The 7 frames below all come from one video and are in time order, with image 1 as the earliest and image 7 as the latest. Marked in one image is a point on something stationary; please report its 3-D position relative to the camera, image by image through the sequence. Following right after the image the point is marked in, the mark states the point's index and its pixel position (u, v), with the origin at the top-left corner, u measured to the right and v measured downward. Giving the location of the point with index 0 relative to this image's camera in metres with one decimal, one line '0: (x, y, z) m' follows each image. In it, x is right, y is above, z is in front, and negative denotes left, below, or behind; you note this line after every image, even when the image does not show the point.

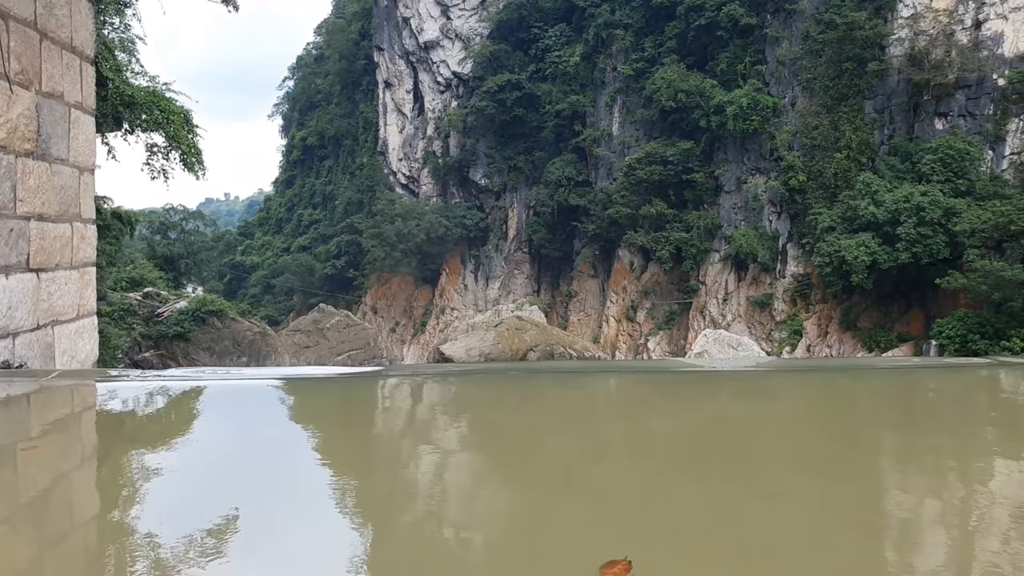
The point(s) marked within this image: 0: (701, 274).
0: (+4.8, +0.4, +19.0) m
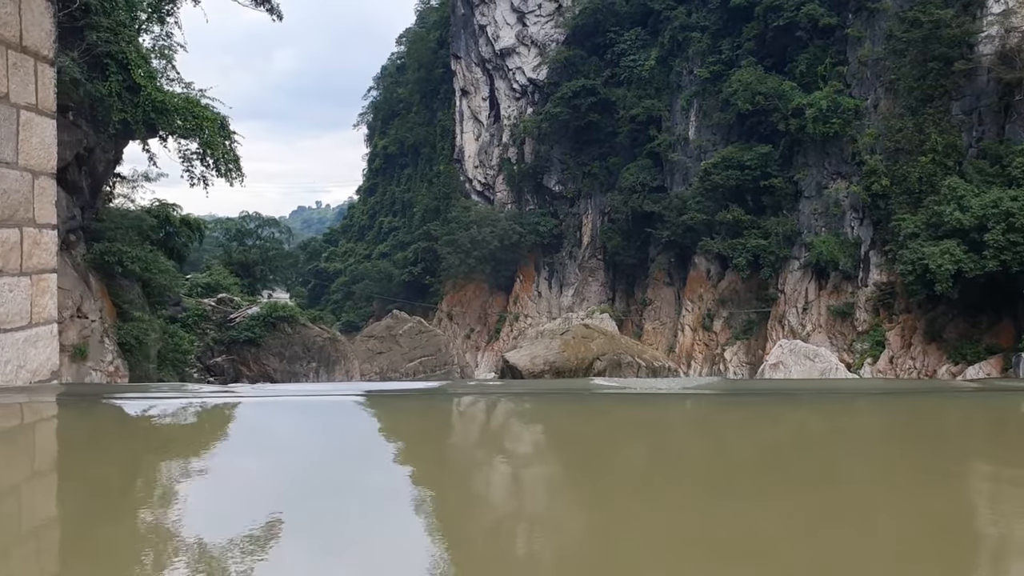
0: (+6.6, +0.1, +18.3) m
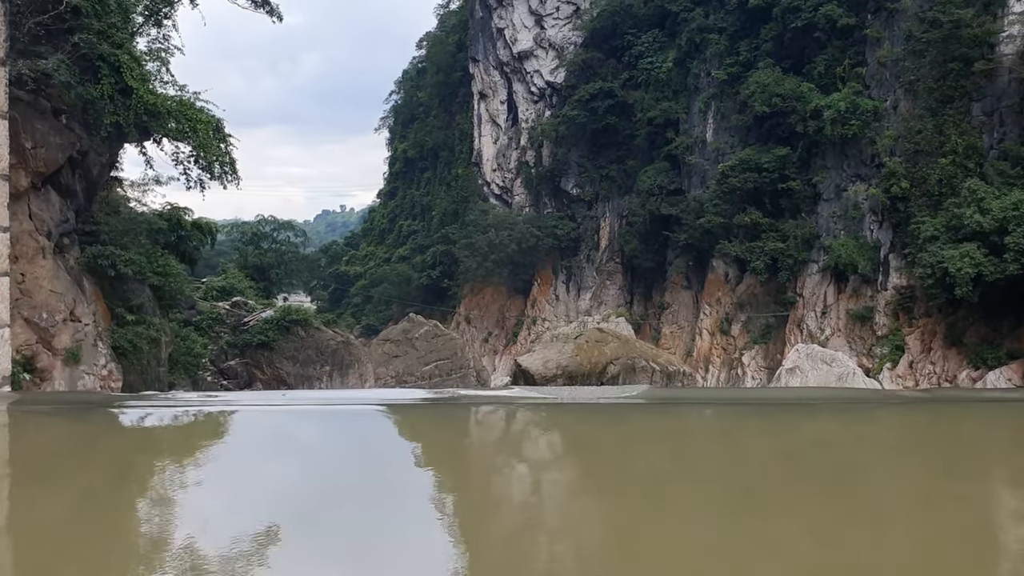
0: (+6.9, +0.1, +18.1) m
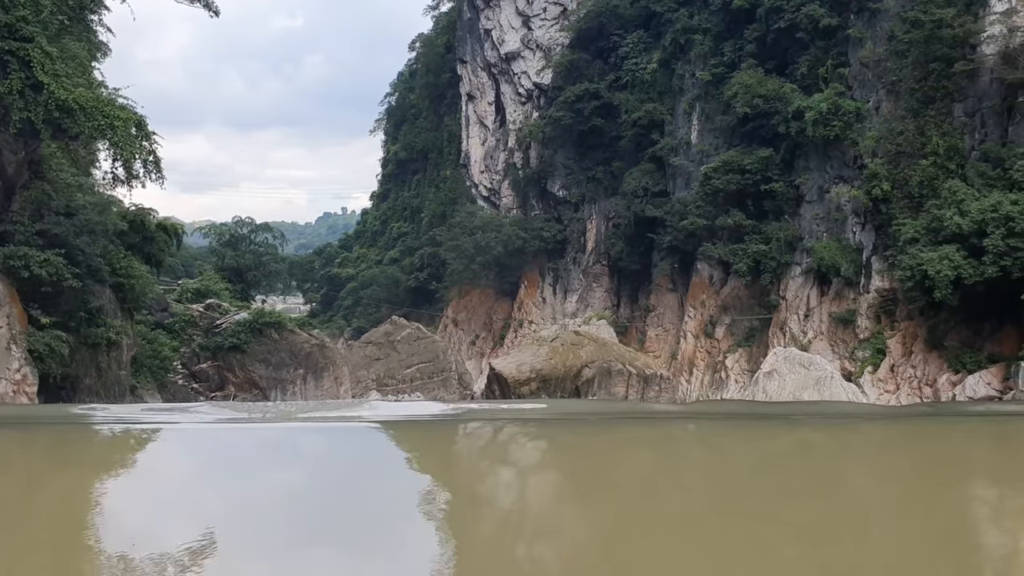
0: (+6.5, 0.0, +17.9) m
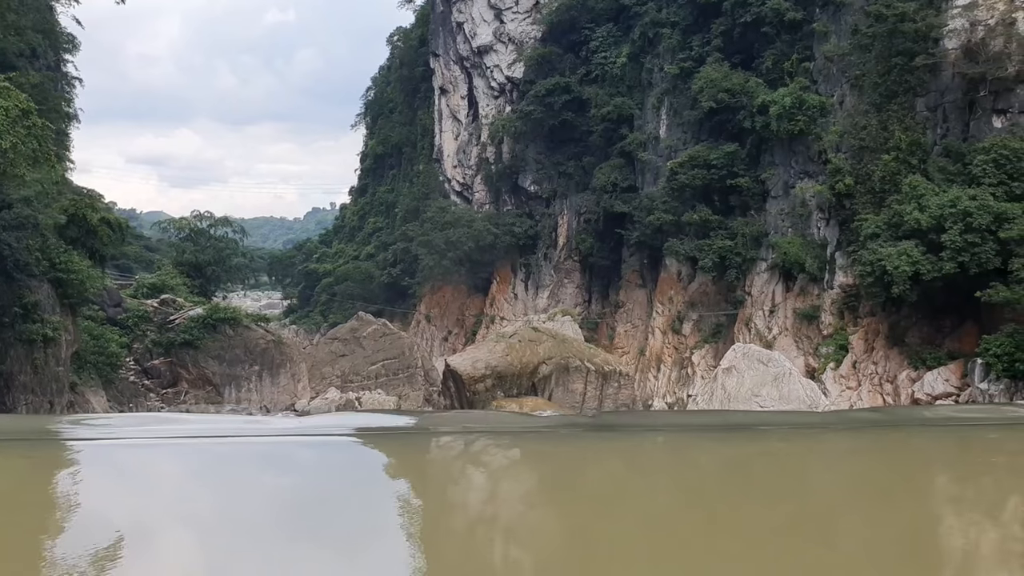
0: (+5.6, +0.1, +17.8) m
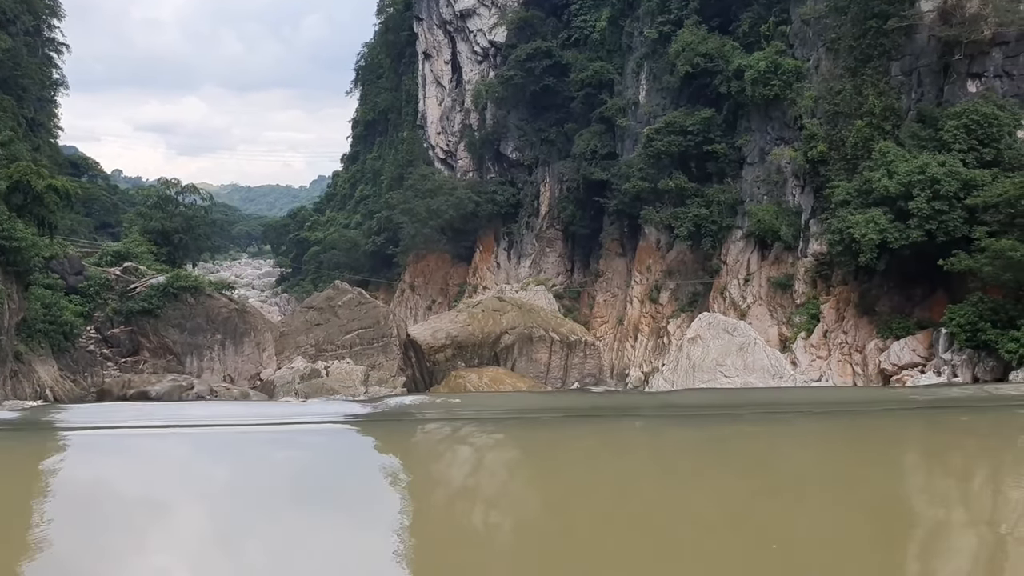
0: (+5.0, +0.8, +17.6) m
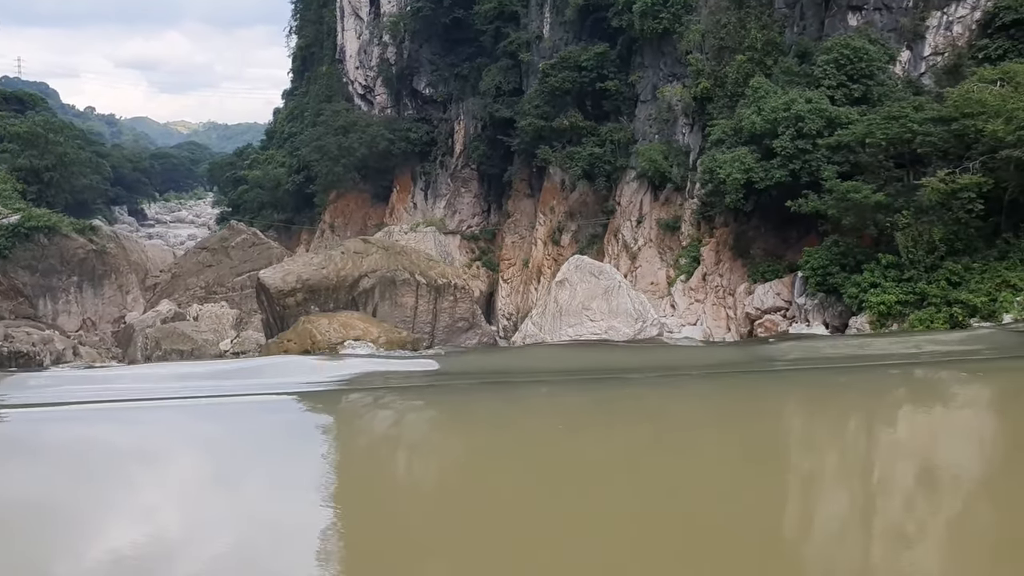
0: (+2.5, +2.2, +17.2) m
